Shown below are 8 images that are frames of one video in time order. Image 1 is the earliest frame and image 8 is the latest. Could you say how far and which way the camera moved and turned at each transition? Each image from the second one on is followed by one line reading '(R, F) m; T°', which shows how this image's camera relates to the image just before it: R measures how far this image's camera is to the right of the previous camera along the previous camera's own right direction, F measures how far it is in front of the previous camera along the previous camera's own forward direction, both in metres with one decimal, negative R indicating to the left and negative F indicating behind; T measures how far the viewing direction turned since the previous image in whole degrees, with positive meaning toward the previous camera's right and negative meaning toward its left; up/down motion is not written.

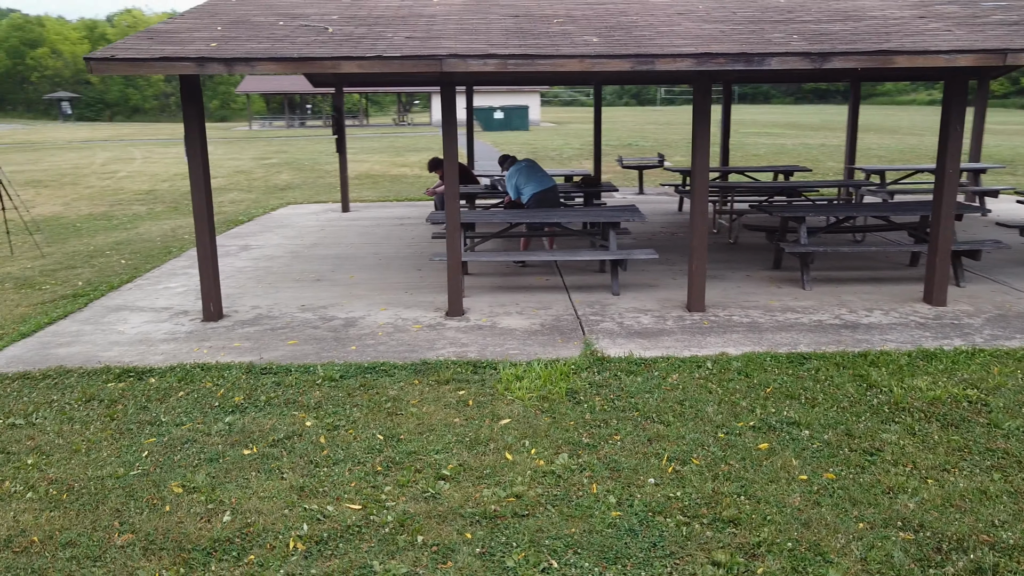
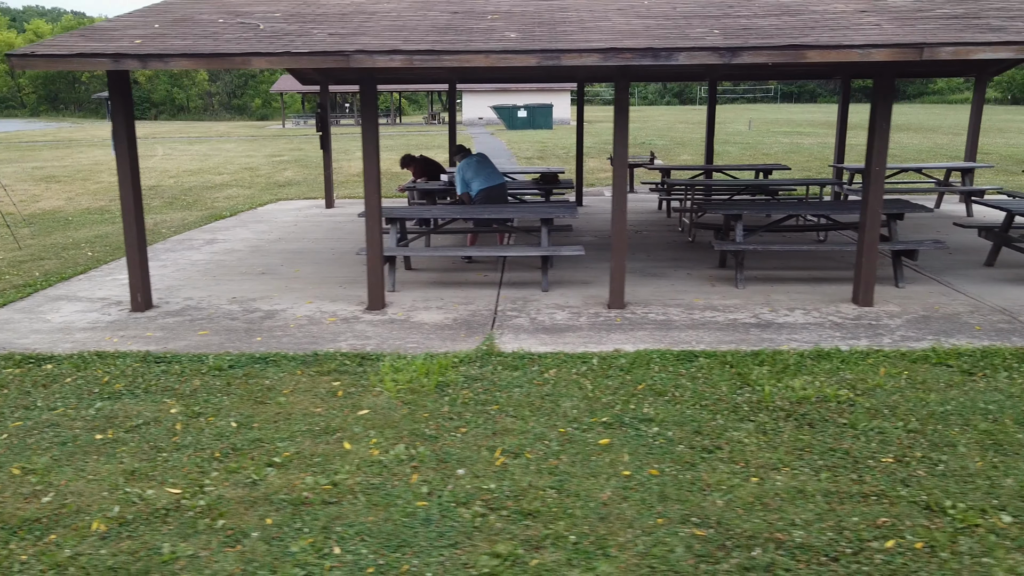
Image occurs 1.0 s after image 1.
(+1.0, 0.0) m; -3°
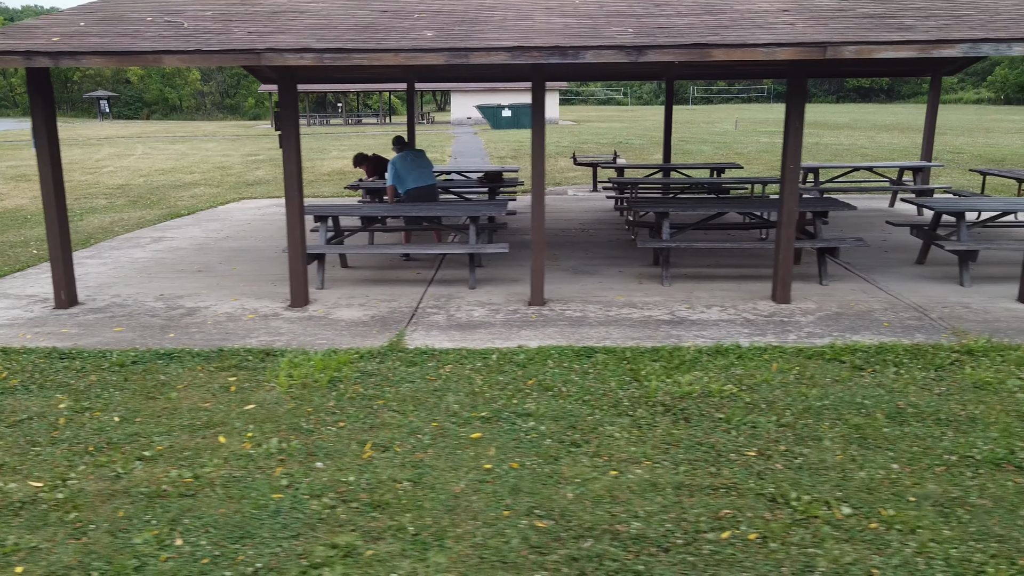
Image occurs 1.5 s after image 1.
(+0.6, 0.0) m; 0°
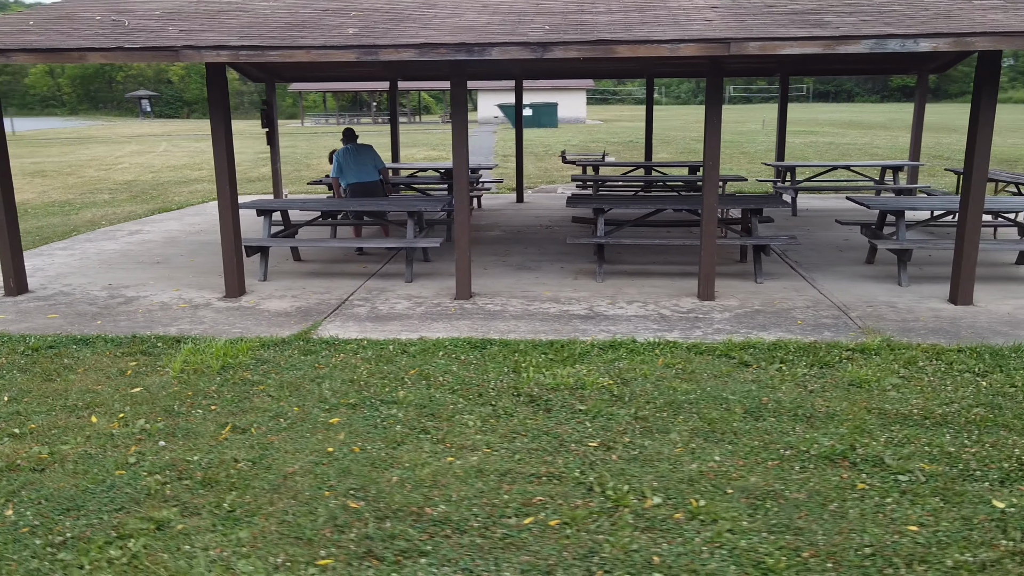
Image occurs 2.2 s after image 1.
(+0.9, -0.1) m; -3°
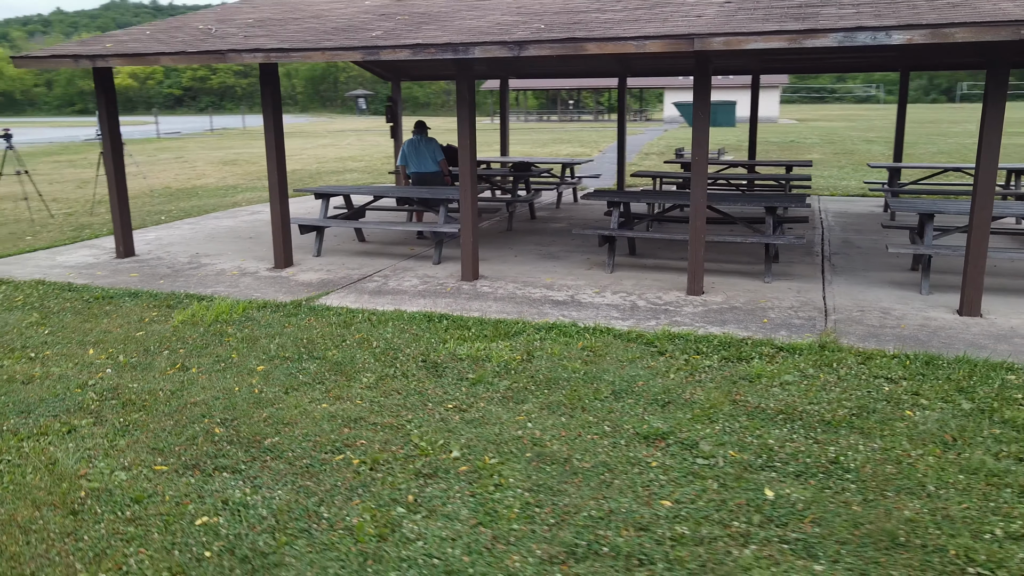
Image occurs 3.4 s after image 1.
(+1.8, -0.2) m; -14°
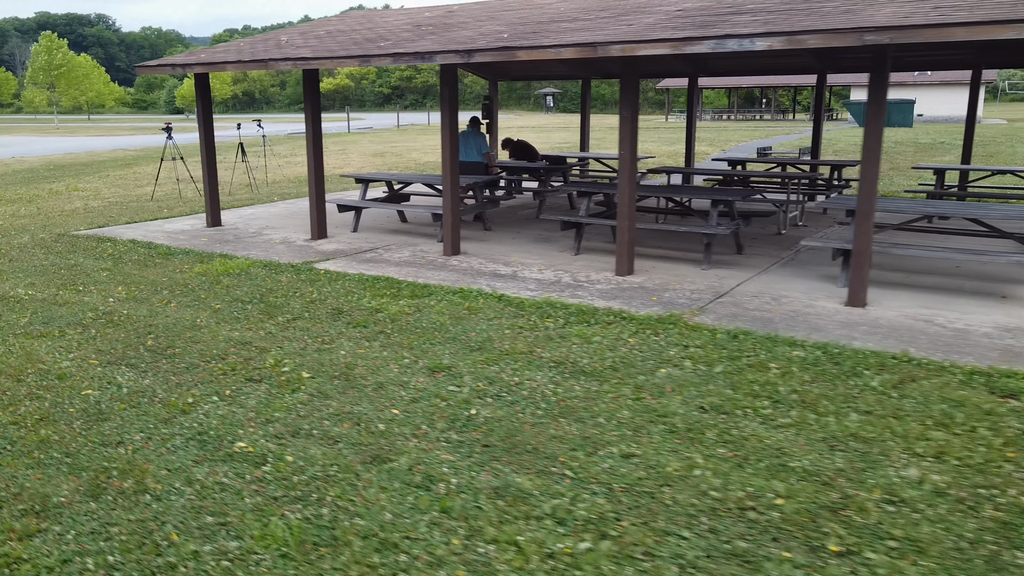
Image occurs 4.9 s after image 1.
(+2.3, -0.7) m; -14°
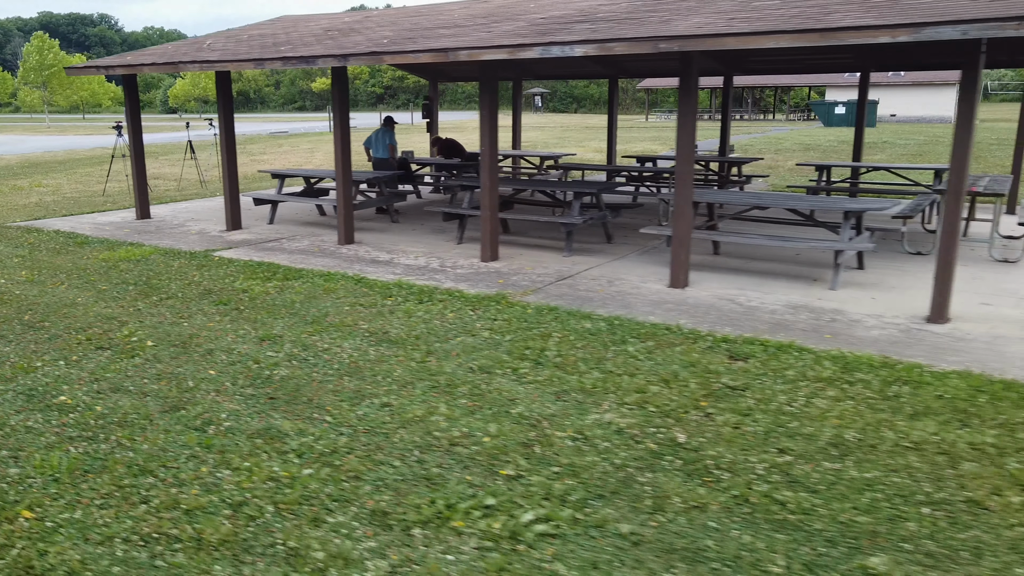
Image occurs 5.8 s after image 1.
(+1.2, -0.6) m; 0°
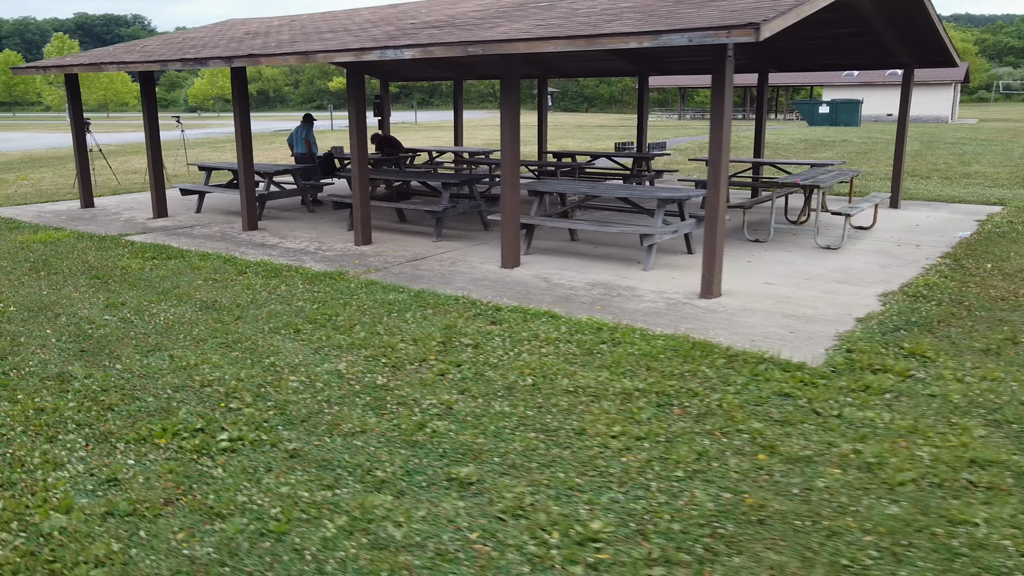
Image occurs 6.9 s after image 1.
(+1.6, -0.7) m; -2°
